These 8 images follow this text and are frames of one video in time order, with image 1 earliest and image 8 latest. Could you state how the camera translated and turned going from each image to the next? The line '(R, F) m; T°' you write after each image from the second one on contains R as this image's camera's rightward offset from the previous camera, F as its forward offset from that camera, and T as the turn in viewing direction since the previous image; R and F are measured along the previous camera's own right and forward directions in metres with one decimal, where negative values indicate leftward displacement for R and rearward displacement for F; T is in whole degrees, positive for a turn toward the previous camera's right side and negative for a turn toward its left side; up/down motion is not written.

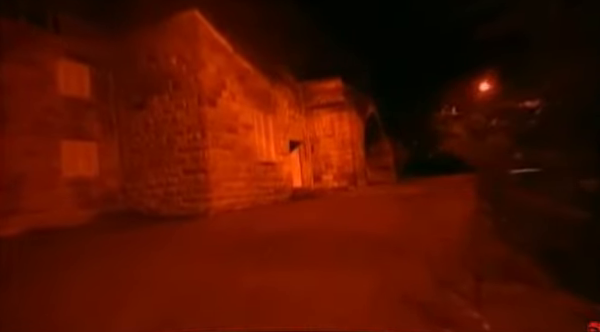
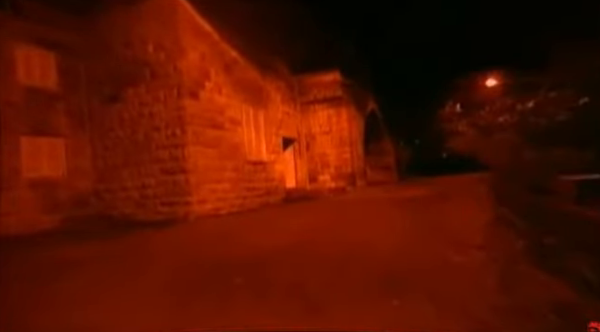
(+0.1, +0.7) m; 0°
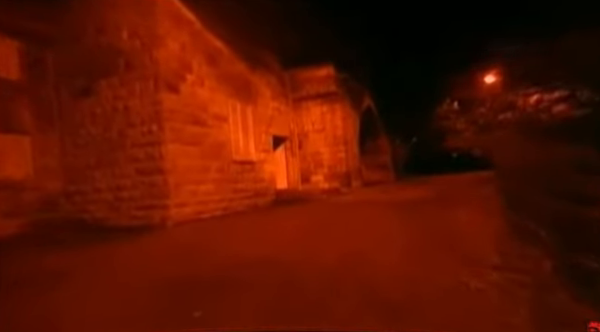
(+0.1, +0.5) m; +1°
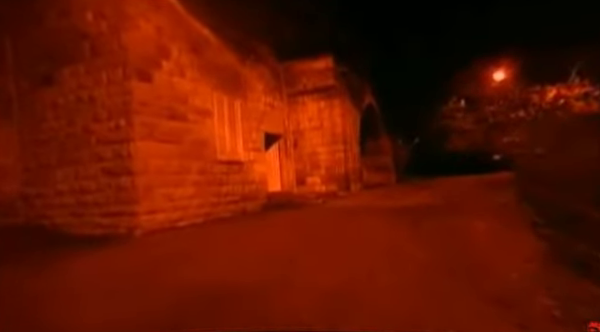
(+0.1, +0.7) m; 0°
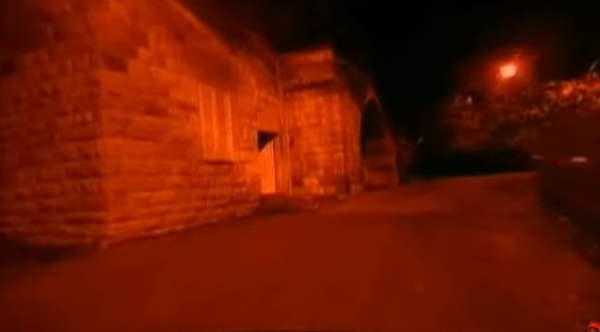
(+0.1, +0.5) m; 0°
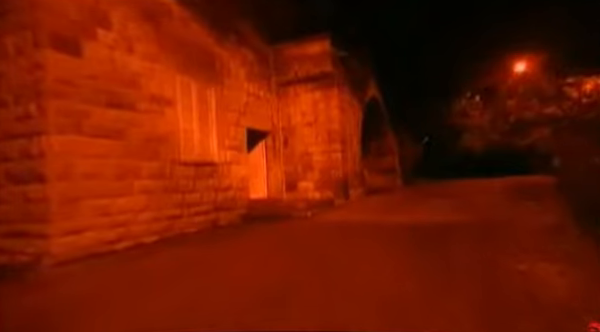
(+0.2, +0.6) m; 0°
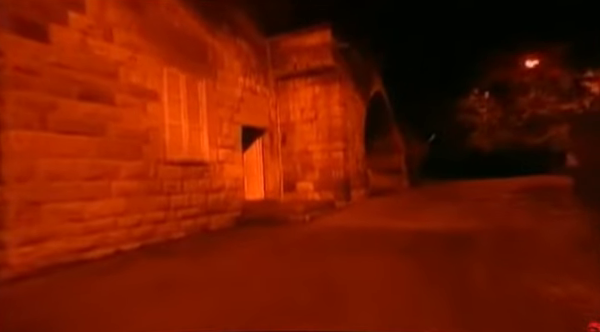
(+0.1, +0.4) m; -1°
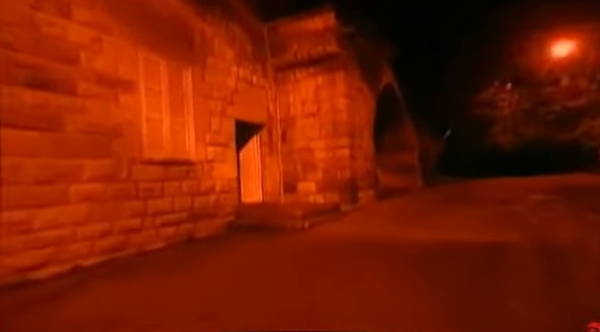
(+0.1, +0.6) m; -2°
